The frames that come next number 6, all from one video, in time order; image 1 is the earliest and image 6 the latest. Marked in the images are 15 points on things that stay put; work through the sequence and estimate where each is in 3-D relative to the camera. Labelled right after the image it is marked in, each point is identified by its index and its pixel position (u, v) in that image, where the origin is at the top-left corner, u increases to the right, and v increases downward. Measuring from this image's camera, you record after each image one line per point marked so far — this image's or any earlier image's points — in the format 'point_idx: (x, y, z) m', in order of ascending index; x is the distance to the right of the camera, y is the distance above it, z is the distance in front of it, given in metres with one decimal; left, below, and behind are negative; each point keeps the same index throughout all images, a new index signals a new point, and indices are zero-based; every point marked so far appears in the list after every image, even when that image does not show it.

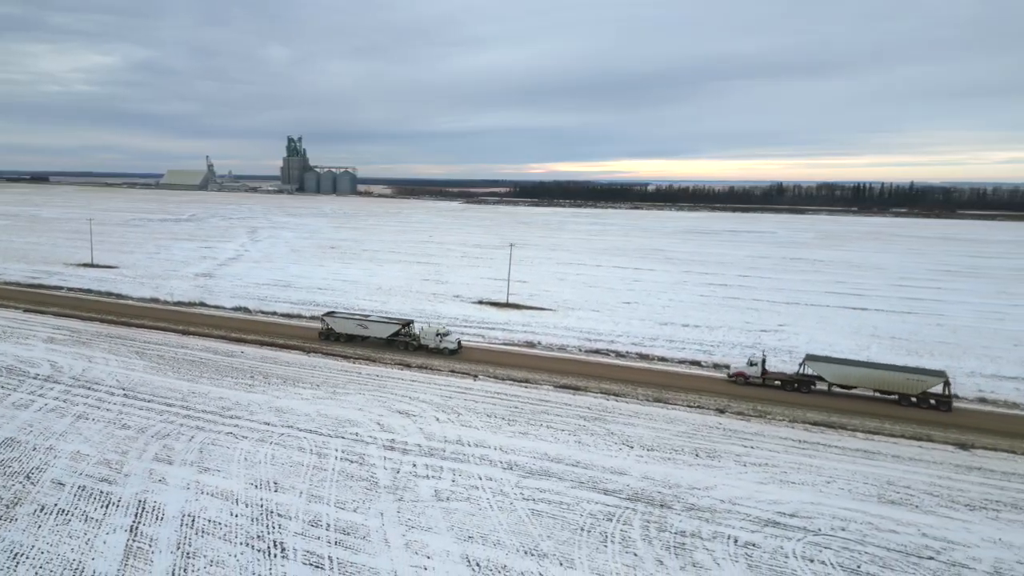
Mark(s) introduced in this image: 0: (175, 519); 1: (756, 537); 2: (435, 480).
0: (-4.7, -3.2, +10.0) m
1: (+3.2, -3.3, +9.7) m
2: (-1.3, -3.0, +11.4) m
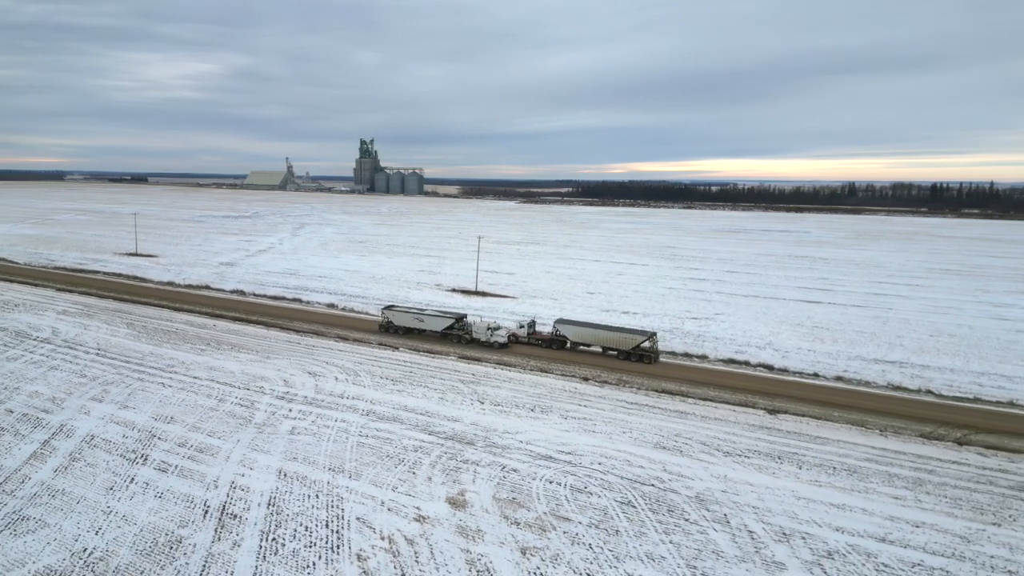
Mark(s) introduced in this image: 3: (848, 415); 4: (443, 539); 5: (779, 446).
0: (-7.7, -2.6, +12.9) m
1: (+0.2, -2.9, +11.8) m
2: (-4.1, -2.5, +13.9) m
3: (+6.6, -2.5, +14.4) m
4: (-0.9, -3.2, +9.3) m
5: (+4.6, -2.7, +12.6) m
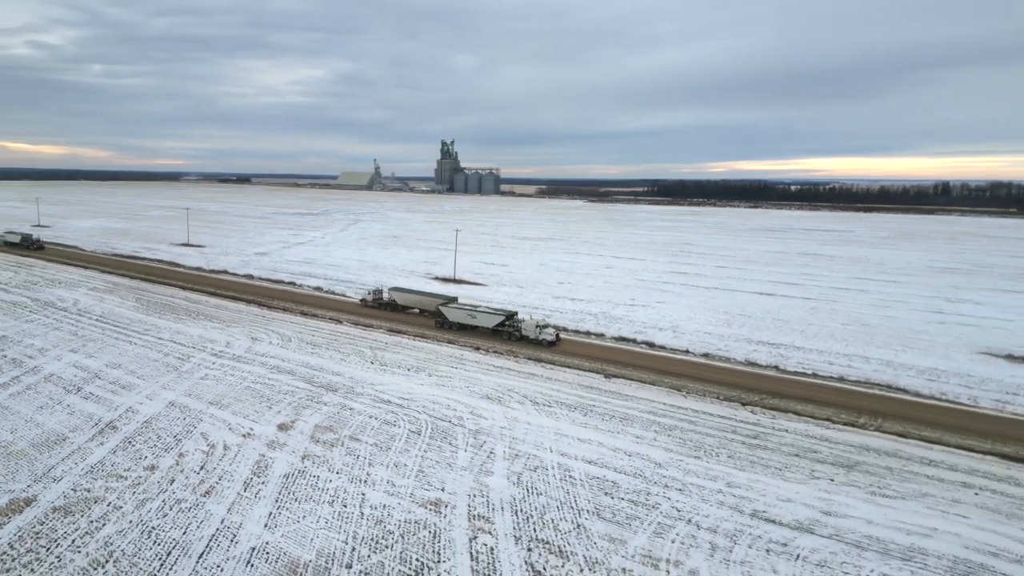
0: (-10.7, -2.0, +16.5) m
1: (-3.0, -2.3, +14.5) m
2: (-7.0, -1.9, +17.2) m
3: (+3.6, -2.1, +16.4) m
4: (-4.4, -2.7, +12.2) m
5: (+1.4, -2.3, +14.9) m
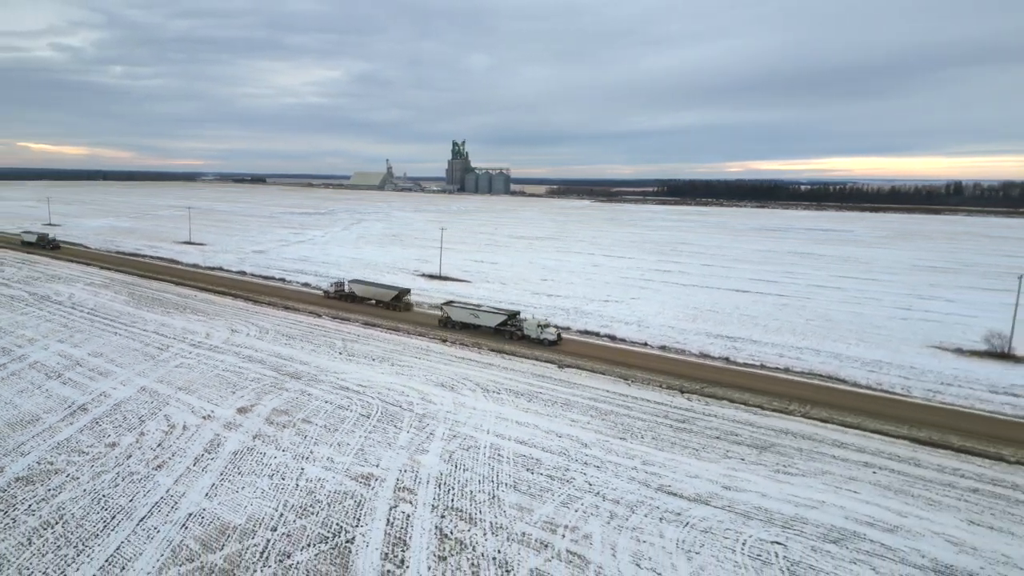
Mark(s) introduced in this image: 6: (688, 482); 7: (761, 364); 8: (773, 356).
0: (-11.7, -1.8, +17.5) m
1: (-4.0, -2.2, +15.4) m
2: (-8.0, -1.7, +18.1) m
3: (+2.6, -2.0, +17.1) m
4: (-5.4, -2.5, +13.1) m
5: (+0.4, -2.1, +15.6) m
6: (+2.6, -2.9, +10.7) m
7: (+6.1, -1.9, +17.9) m
8: (+6.7, -1.7, +18.7) m
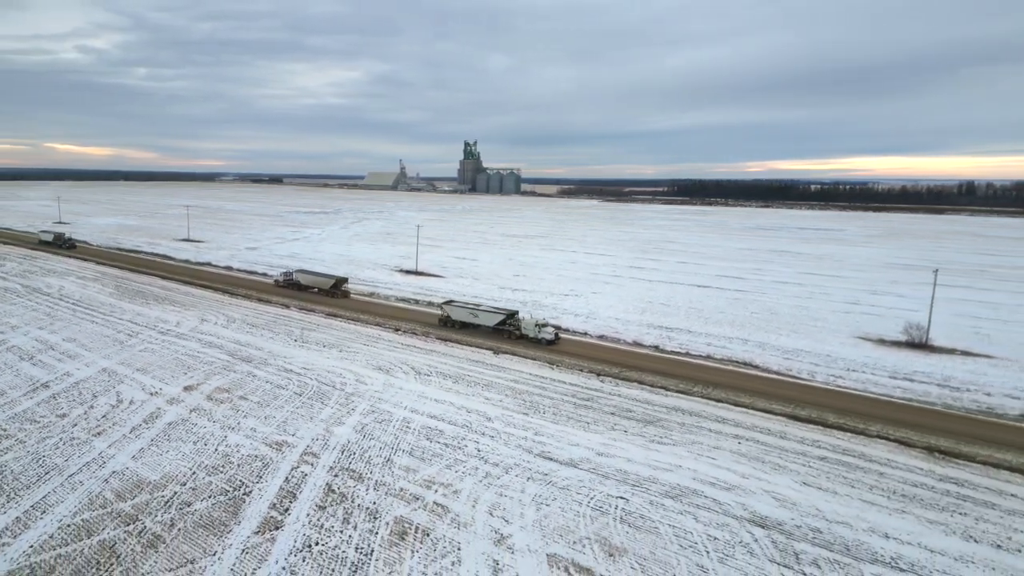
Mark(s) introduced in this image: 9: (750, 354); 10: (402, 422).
0: (-13.2, -1.5, +19.0) m
1: (-5.6, -1.9, +16.7) m
2: (-9.5, -1.5, +19.5) m
3: (+1.1, -1.7, +18.3) m
4: (-7.1, -2.3, +14.4) m
5: (-1.2, -1.9, +16.9) m
6: (+0.9, -2.6, +11.9) m
7: (+4.6, -1.7, +19.0) m
8: (+5.2, -1.5, +19.8) m
9: (+6.2, -1.7, +18.8) m
10: (-2.0, -2.5, +13.3) m
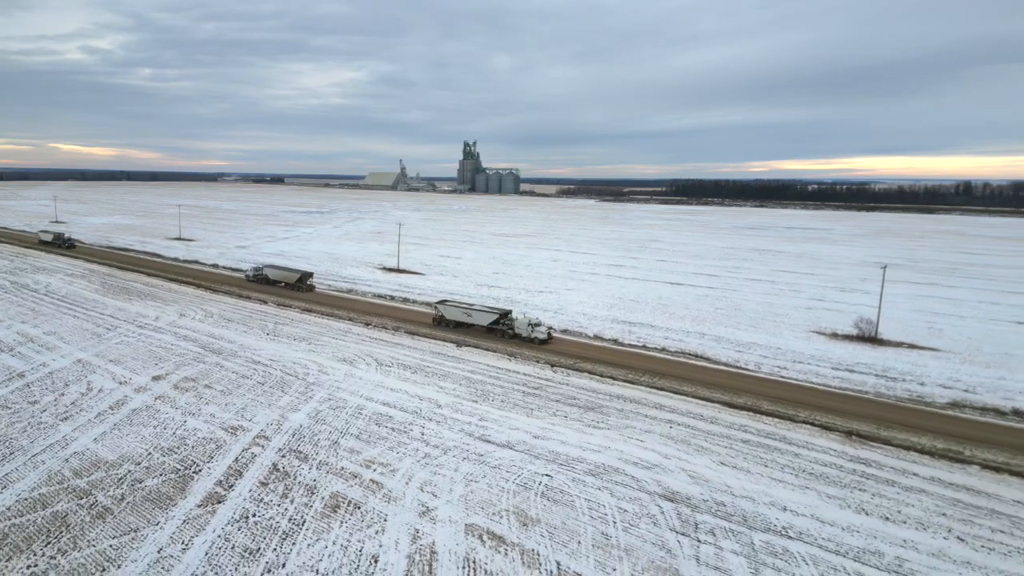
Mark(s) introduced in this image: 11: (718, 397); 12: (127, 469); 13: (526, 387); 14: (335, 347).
0: (-14.2, -1.4, +19.7) m
1: (-6.6, -1.8, +17.4) m
2: (-10.5, -1.3, +20.2) m
3: (+0.1, -1.6, +19.0) m
4: (-8.1, -2.1, +15.1) m
5: (-2.2, -1.8, +17.5) m
6: (-0.1, -2.5, +12.6) m
7: (+3.6, -1.5, +19.7) m
8: (+4.2, -1.4, +20.5) m
9: (+5.2, -1.6, +19.5) m
10: (-3.0, -2.3, +14.0) m
11: (+4.1, -2.2, +14.6) m
12: (-5.8, -2.7, +11.0) m
13: (+0.3, -2.1, +15.4) m
14: (-4.6, -1.6, +19.1) m
